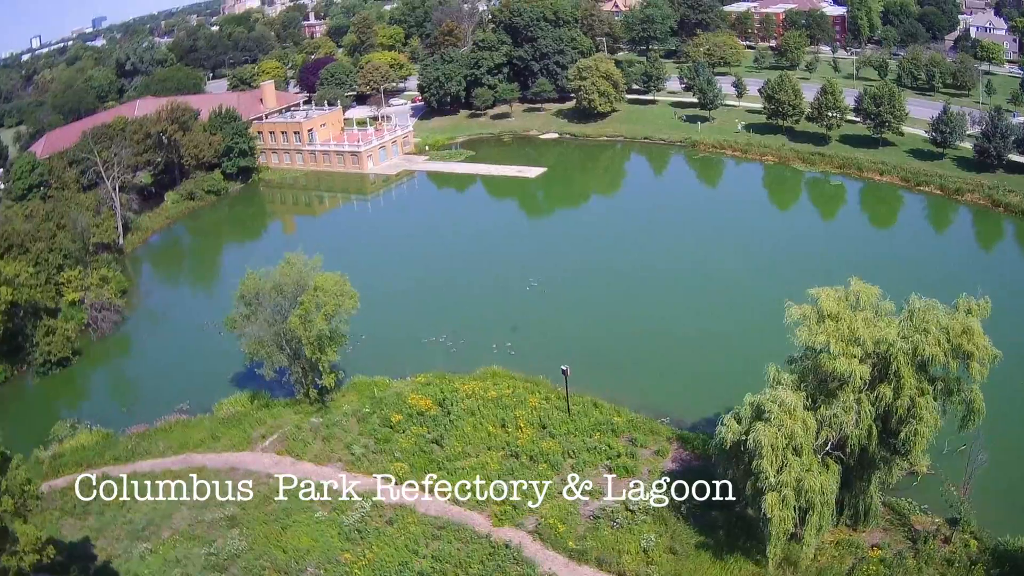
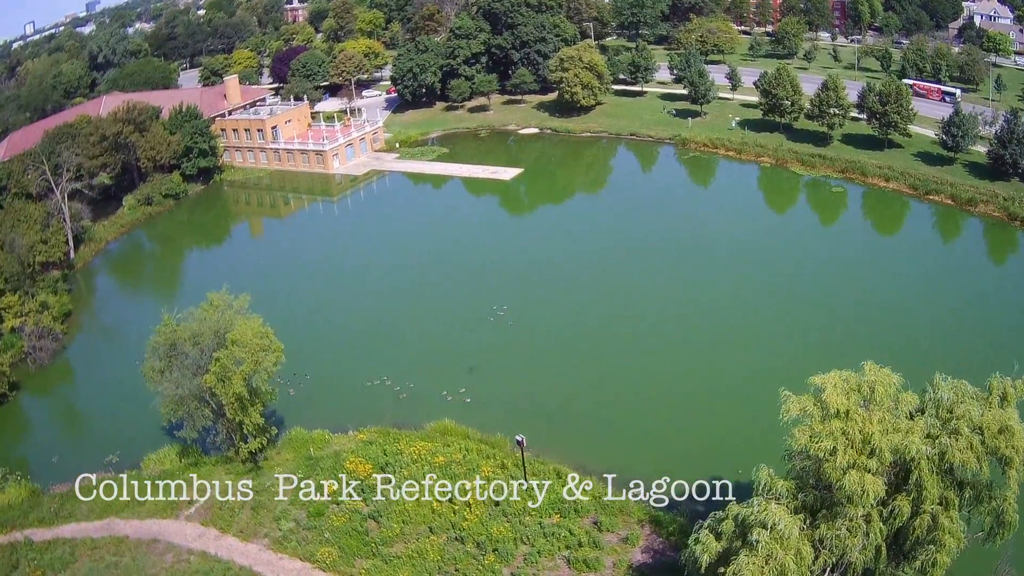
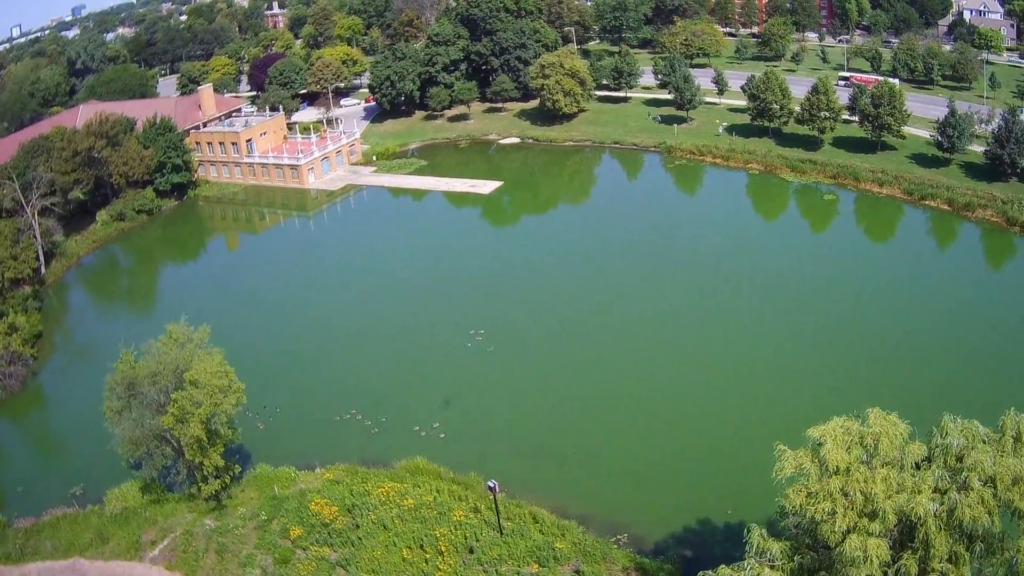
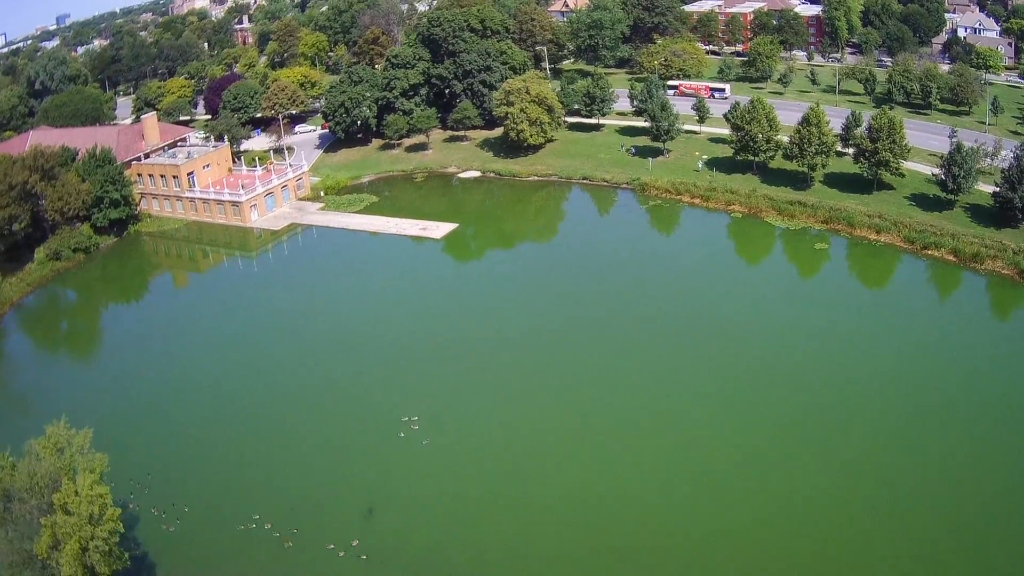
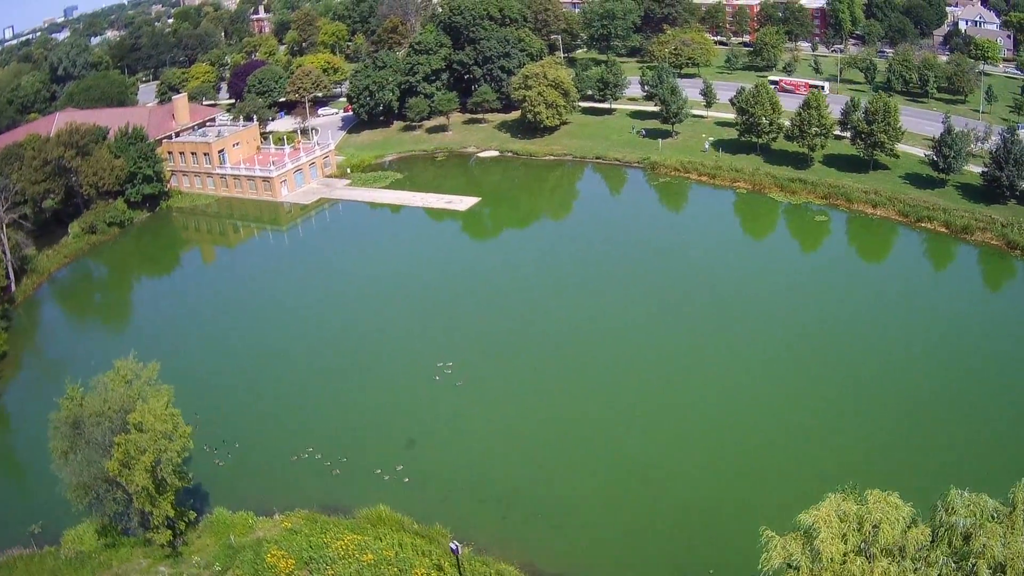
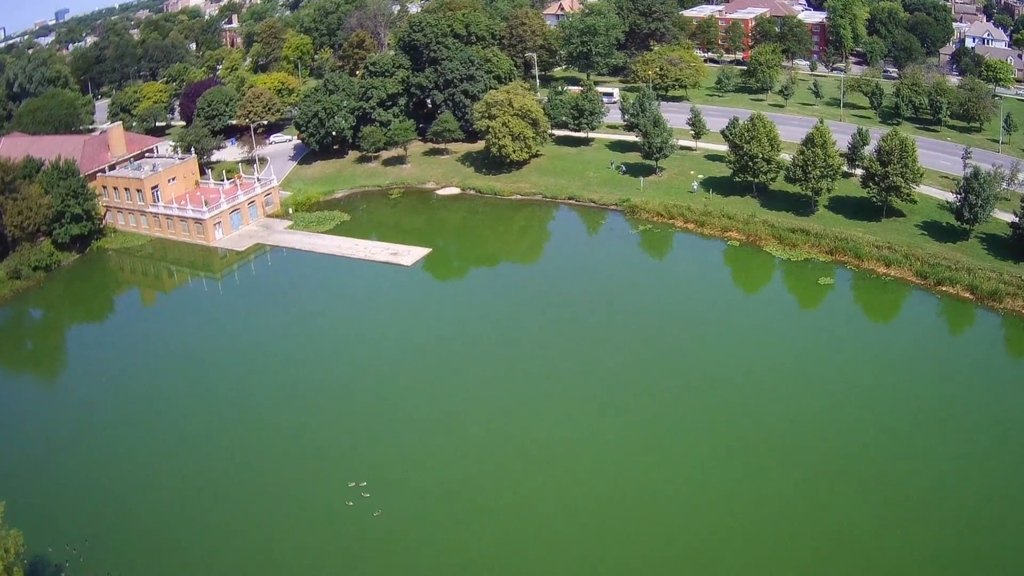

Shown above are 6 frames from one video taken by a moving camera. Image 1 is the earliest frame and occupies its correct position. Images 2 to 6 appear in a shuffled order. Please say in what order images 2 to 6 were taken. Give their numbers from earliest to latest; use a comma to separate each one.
2, 3, 5, 4, 6
